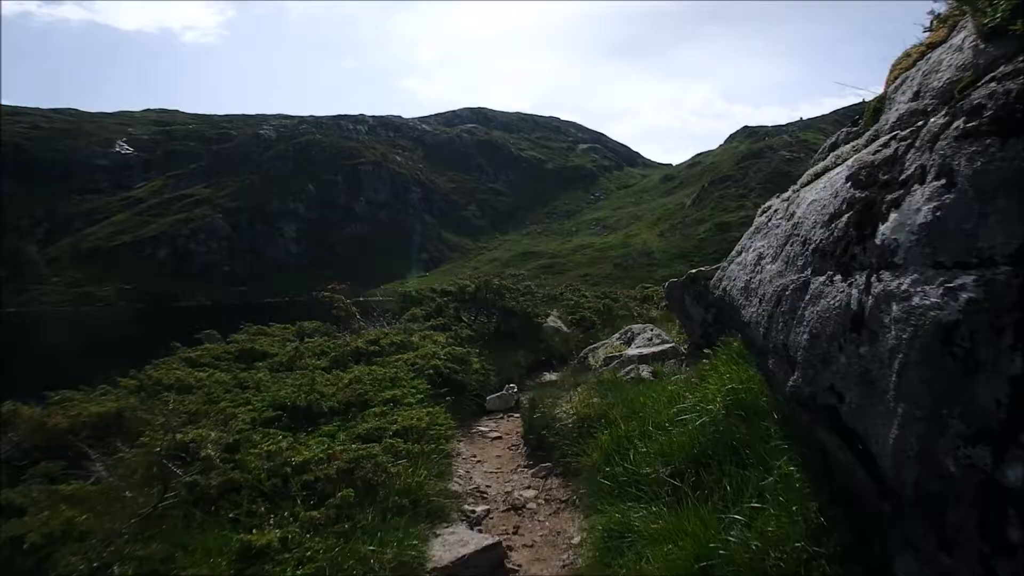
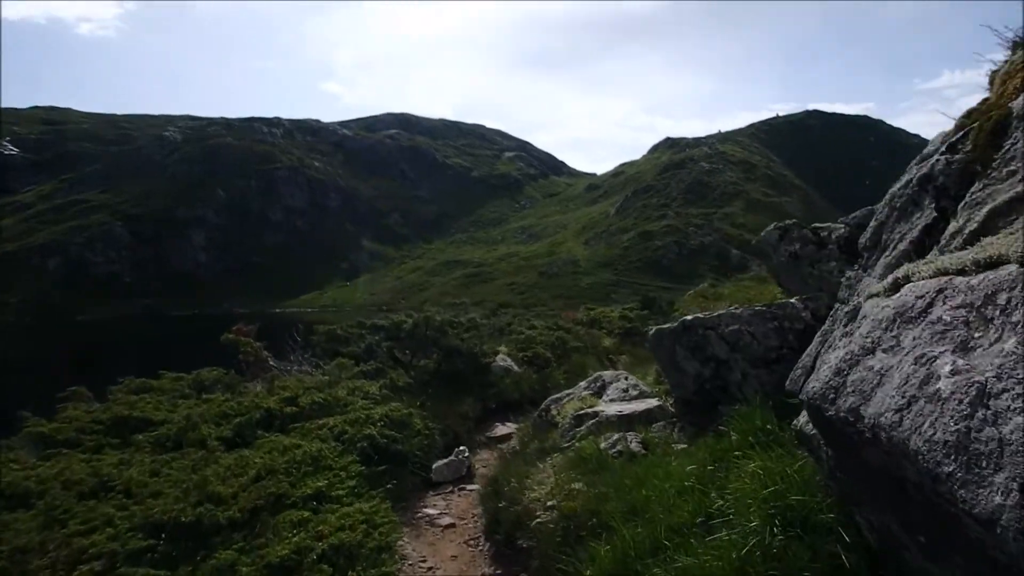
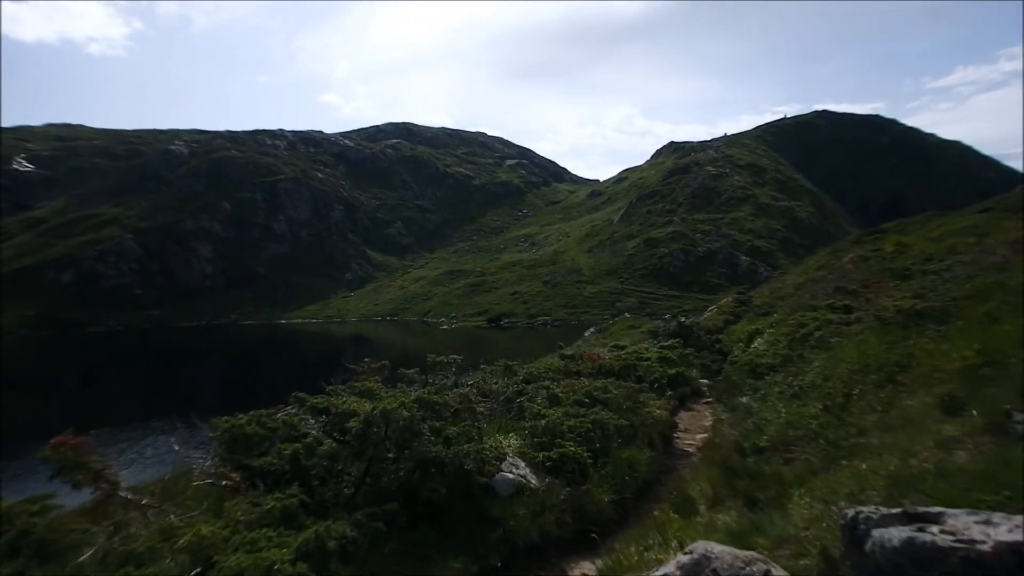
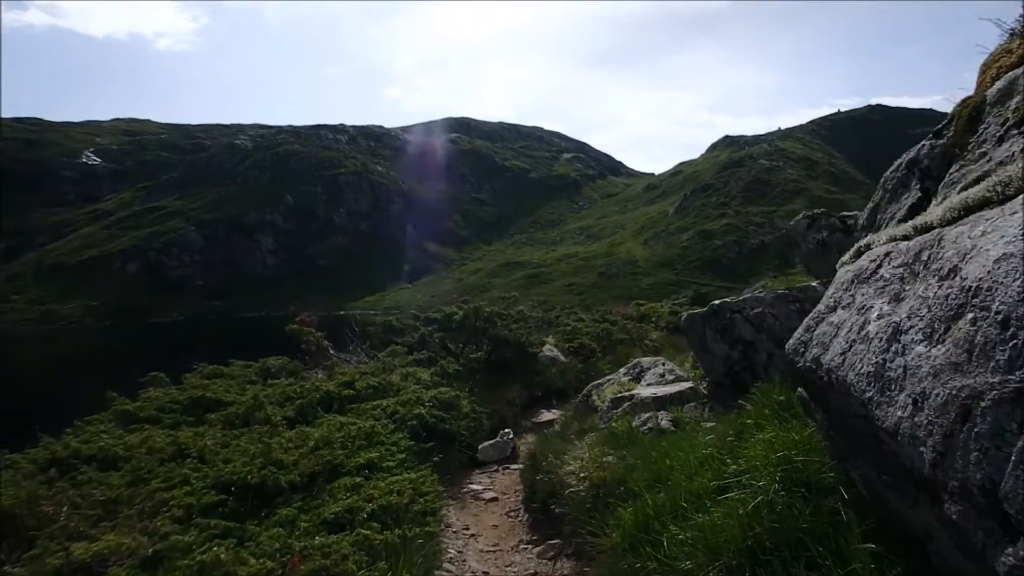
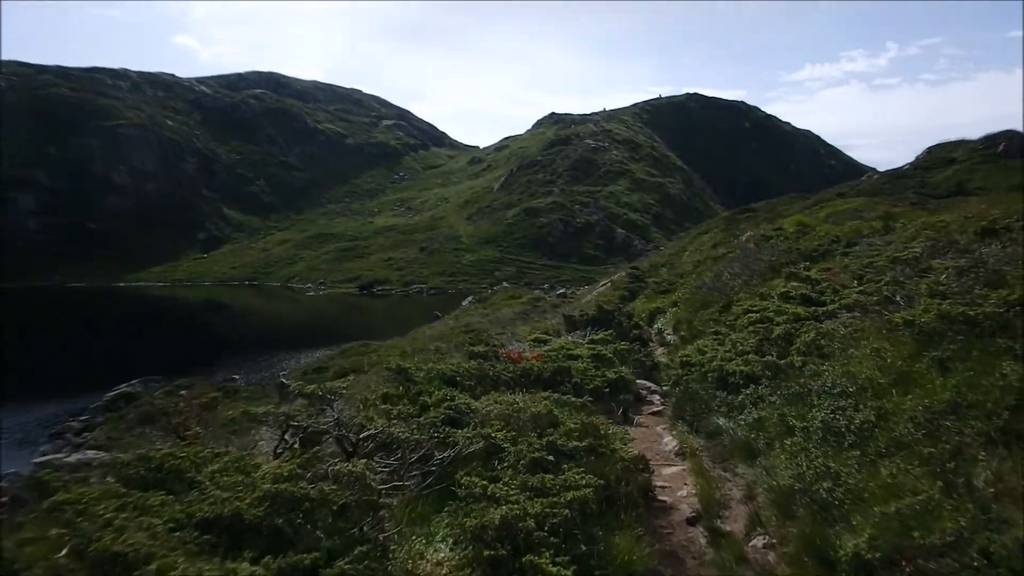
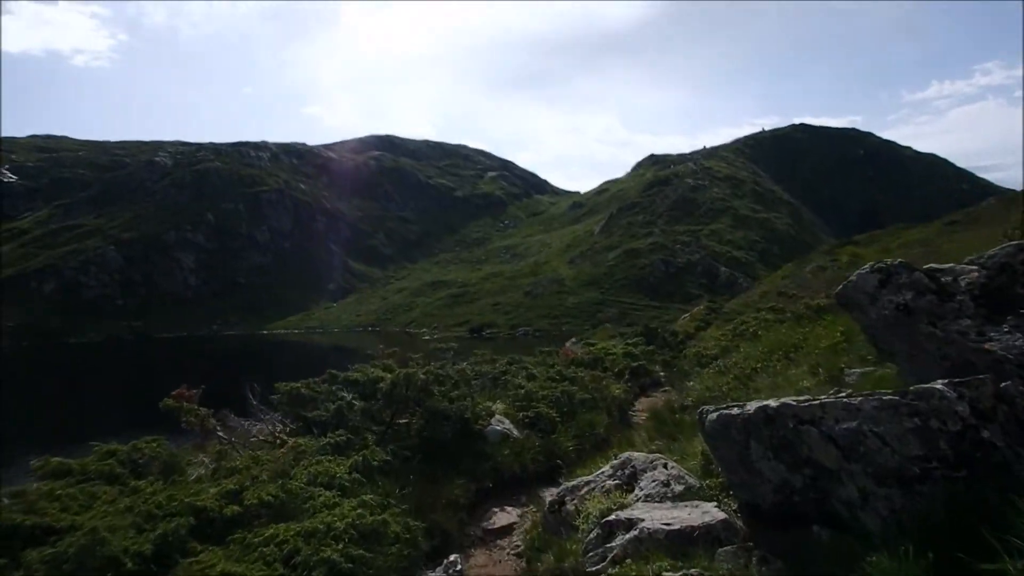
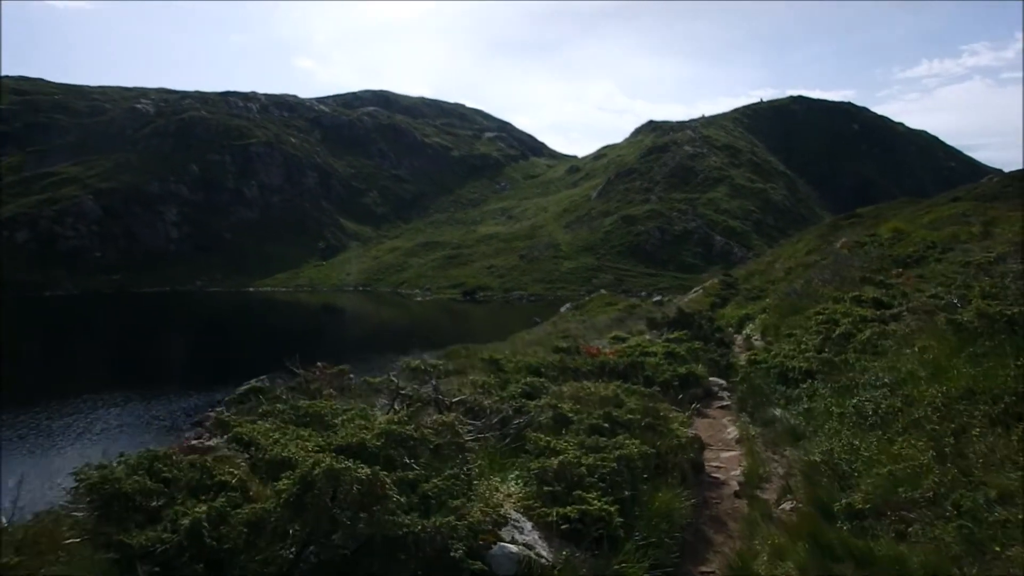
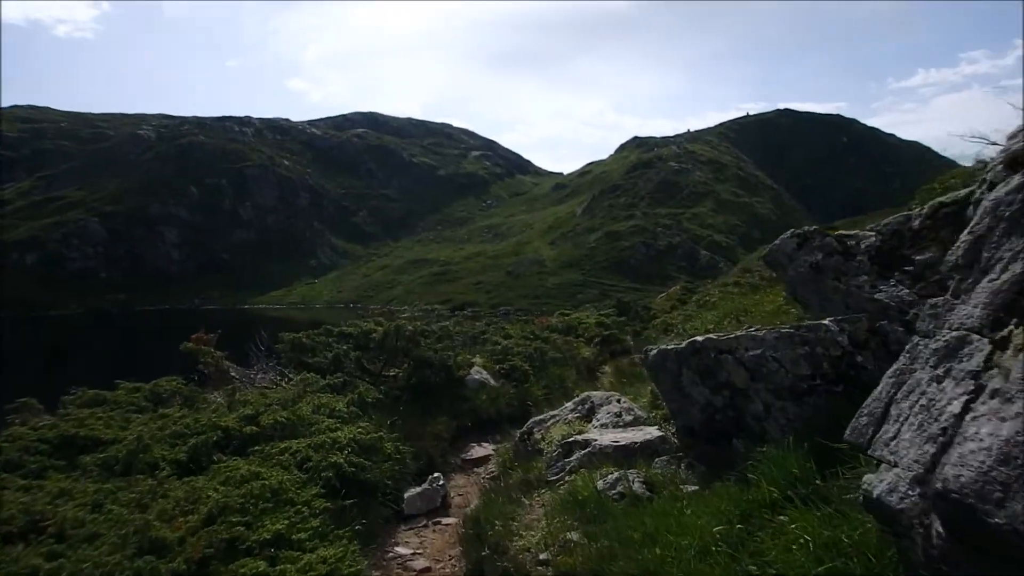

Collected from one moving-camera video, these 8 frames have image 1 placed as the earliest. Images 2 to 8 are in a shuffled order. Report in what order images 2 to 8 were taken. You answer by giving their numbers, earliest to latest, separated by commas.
4, 2, 8, 6, 3, 7, 5
